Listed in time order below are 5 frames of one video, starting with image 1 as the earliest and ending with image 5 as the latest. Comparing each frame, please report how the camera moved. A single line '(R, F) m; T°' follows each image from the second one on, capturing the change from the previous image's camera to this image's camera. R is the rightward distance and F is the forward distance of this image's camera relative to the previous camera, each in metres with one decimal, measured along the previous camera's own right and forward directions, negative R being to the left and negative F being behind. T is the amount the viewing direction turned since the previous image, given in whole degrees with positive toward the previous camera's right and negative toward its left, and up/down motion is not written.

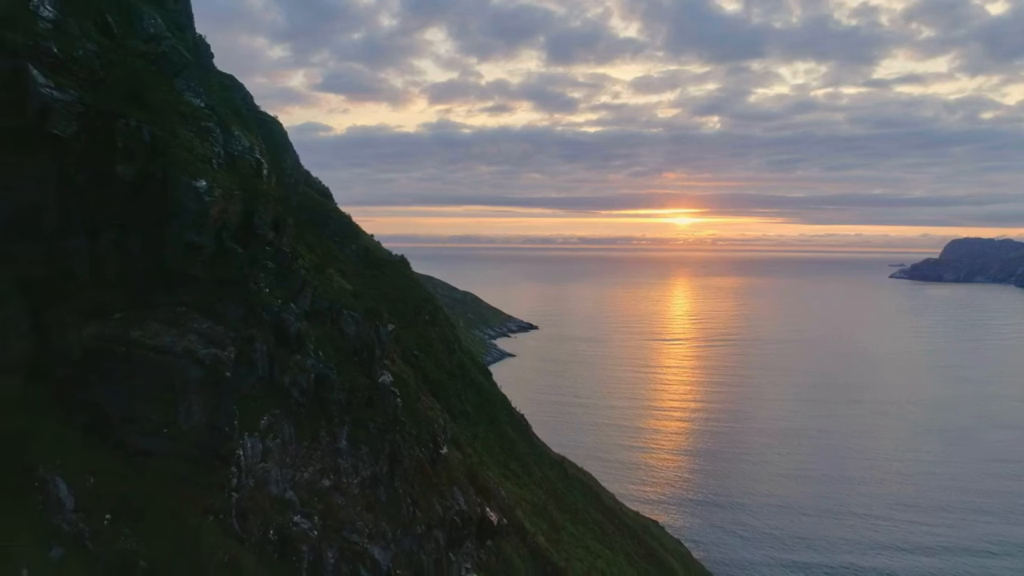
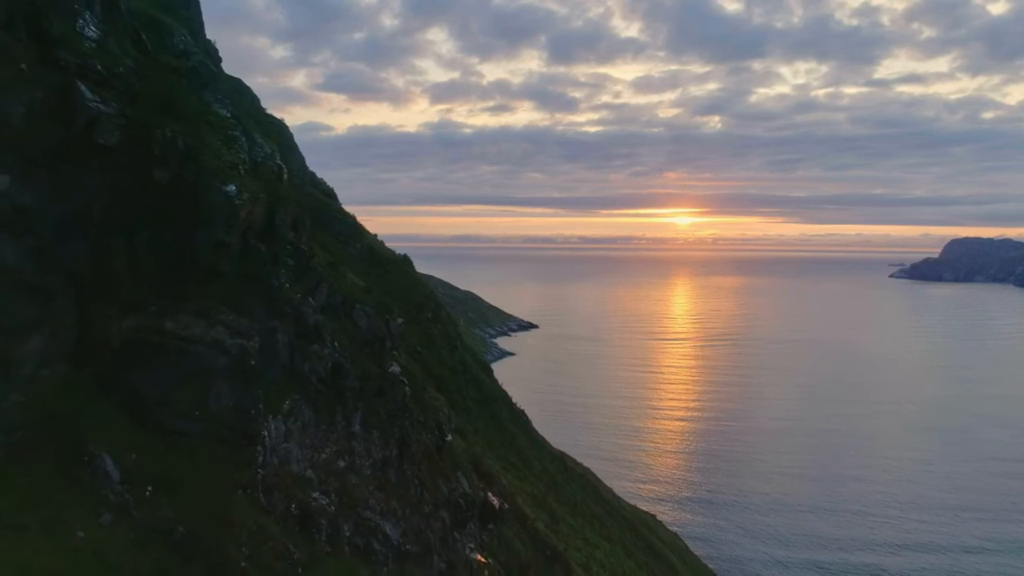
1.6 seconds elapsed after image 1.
(0.0, -1.3) m; 0°
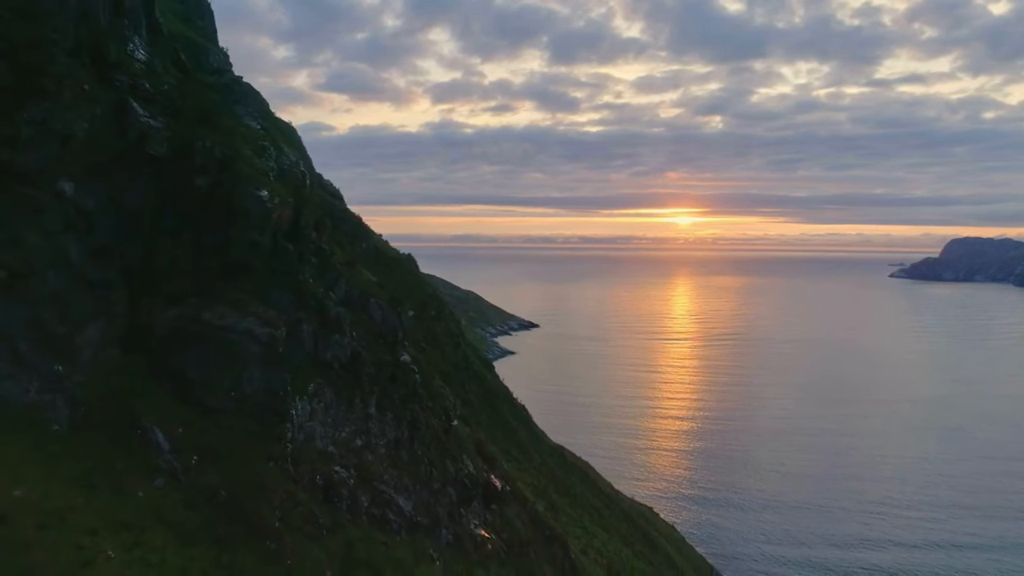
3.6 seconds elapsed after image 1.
(0.0, -1.8) m; 0°
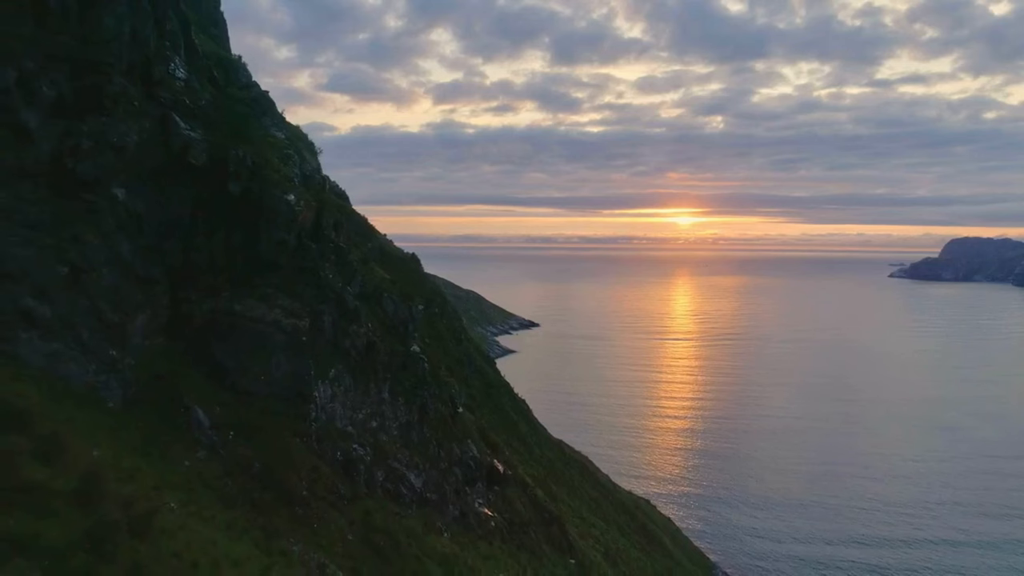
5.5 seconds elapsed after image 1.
(0.0, -1.8) m; 0°
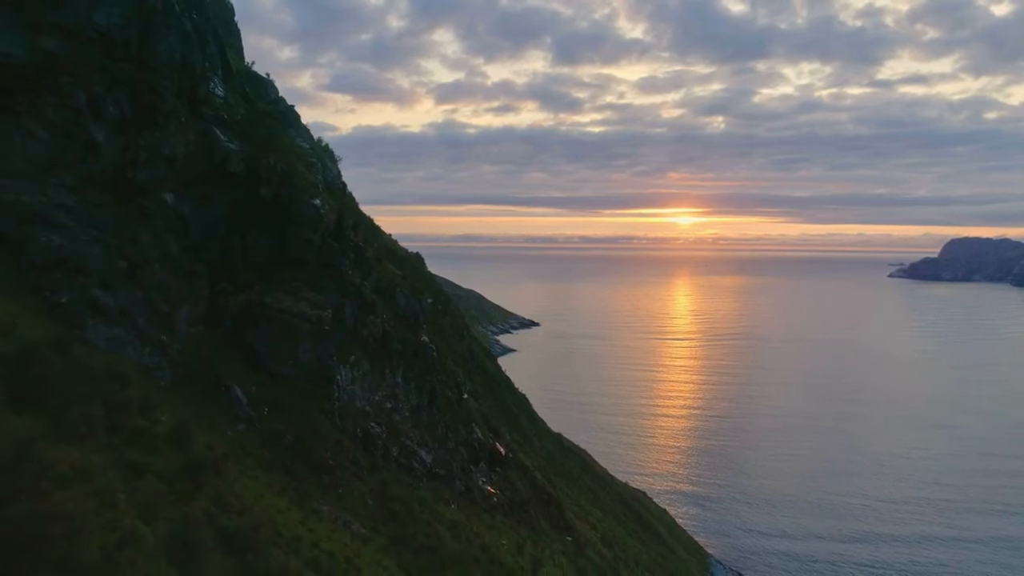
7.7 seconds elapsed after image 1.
(0.0, -2.3) m; 0°
